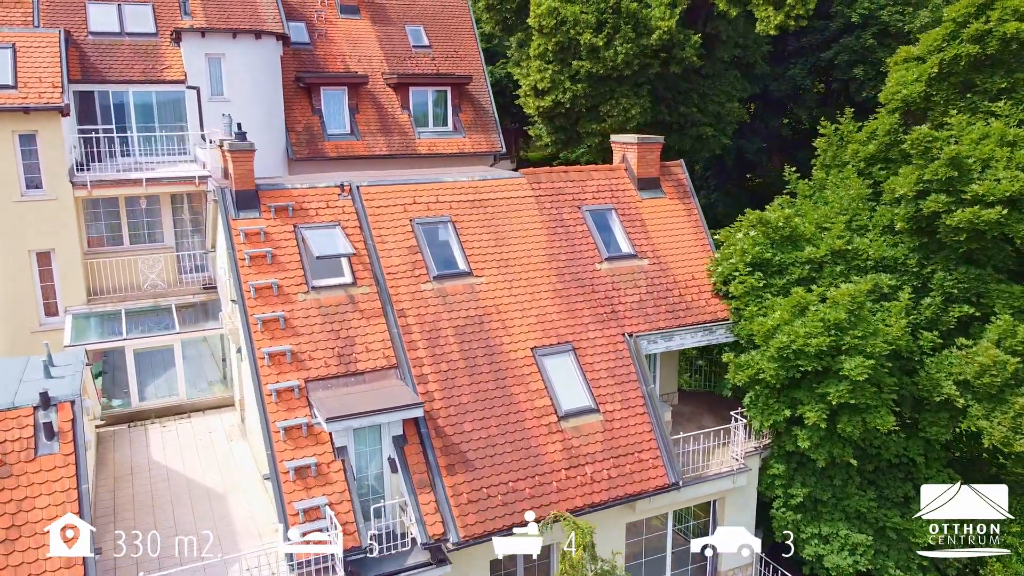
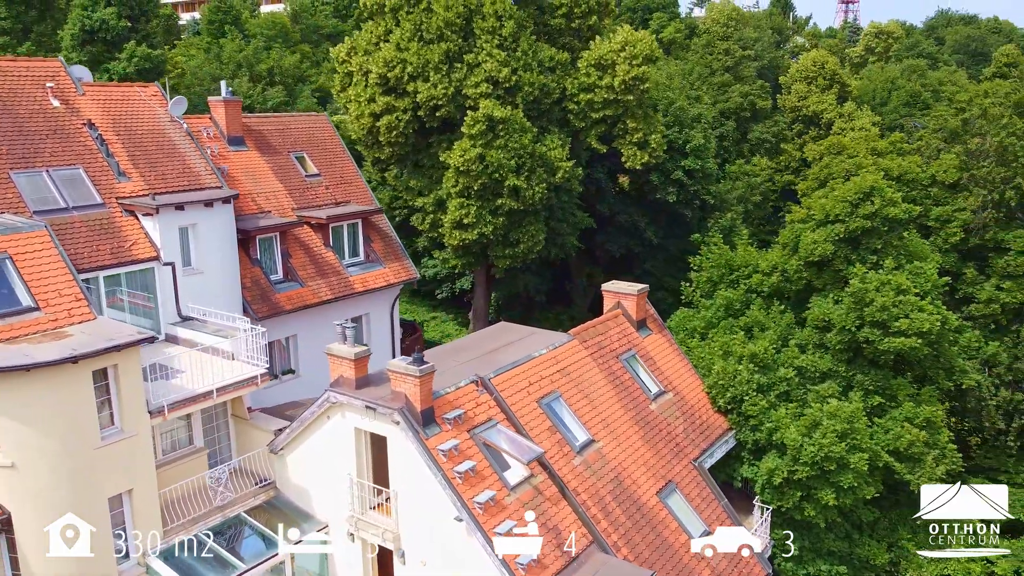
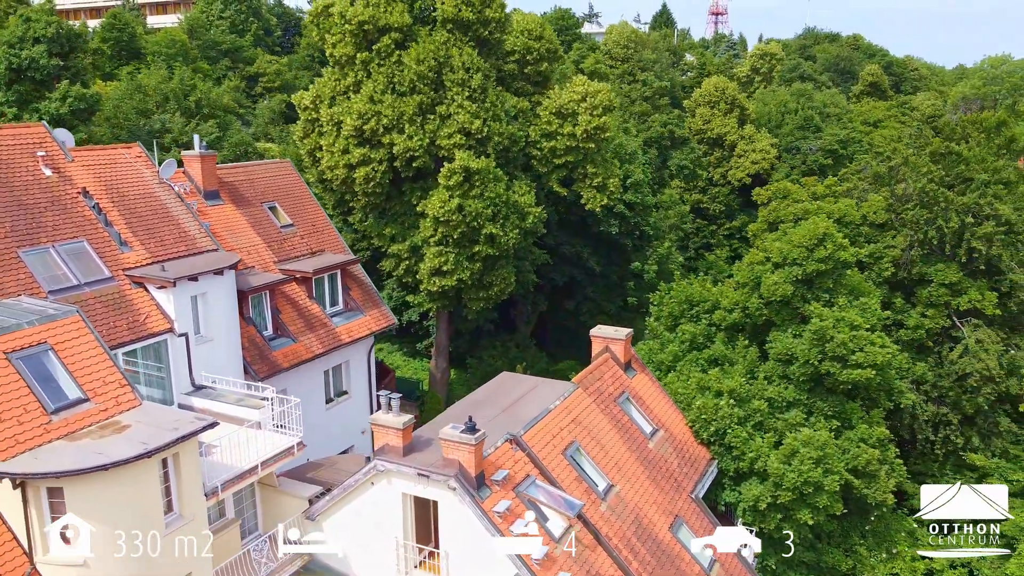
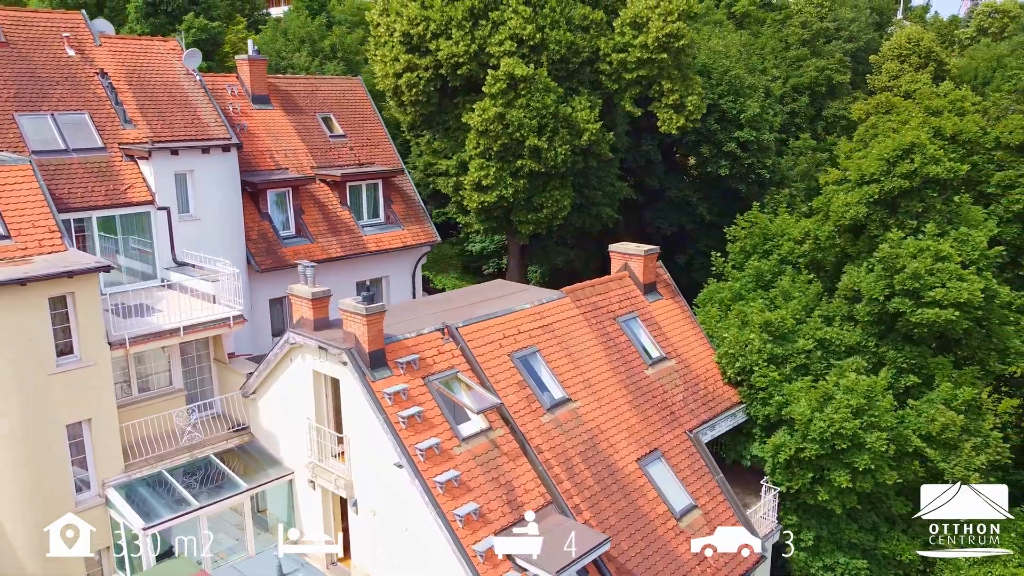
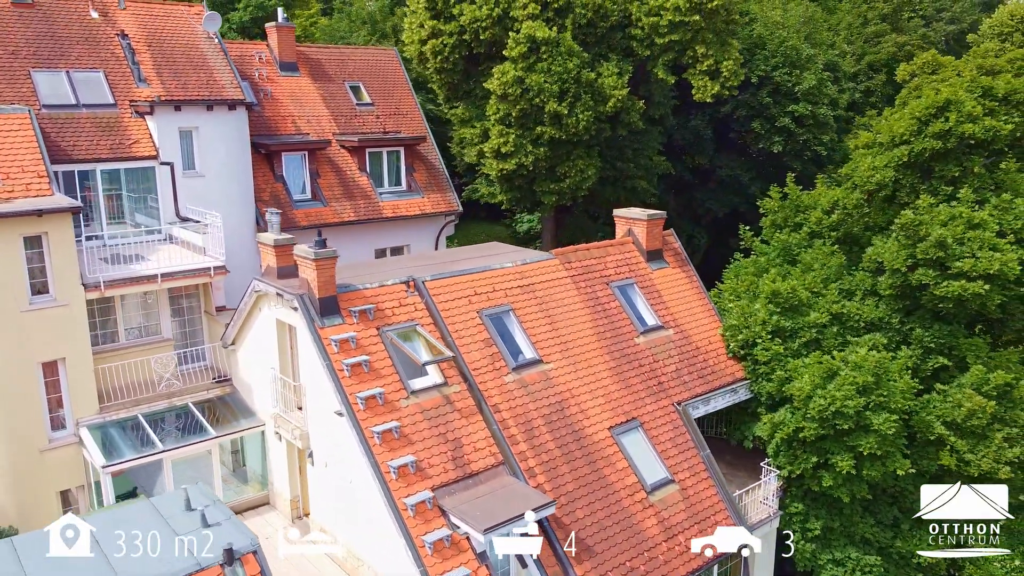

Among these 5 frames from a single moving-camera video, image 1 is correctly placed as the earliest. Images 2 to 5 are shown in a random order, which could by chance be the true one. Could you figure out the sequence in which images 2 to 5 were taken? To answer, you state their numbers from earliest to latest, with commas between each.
5, 4, 2, 3
